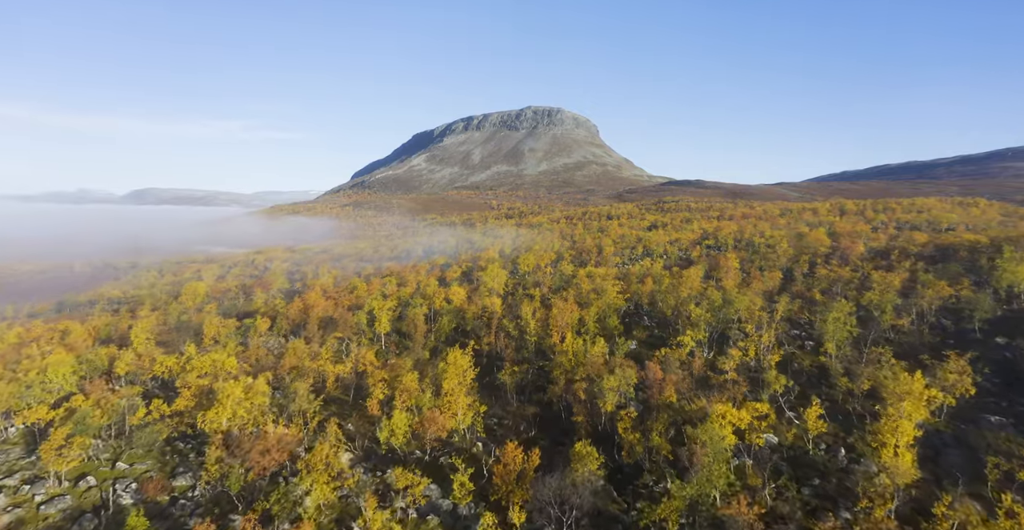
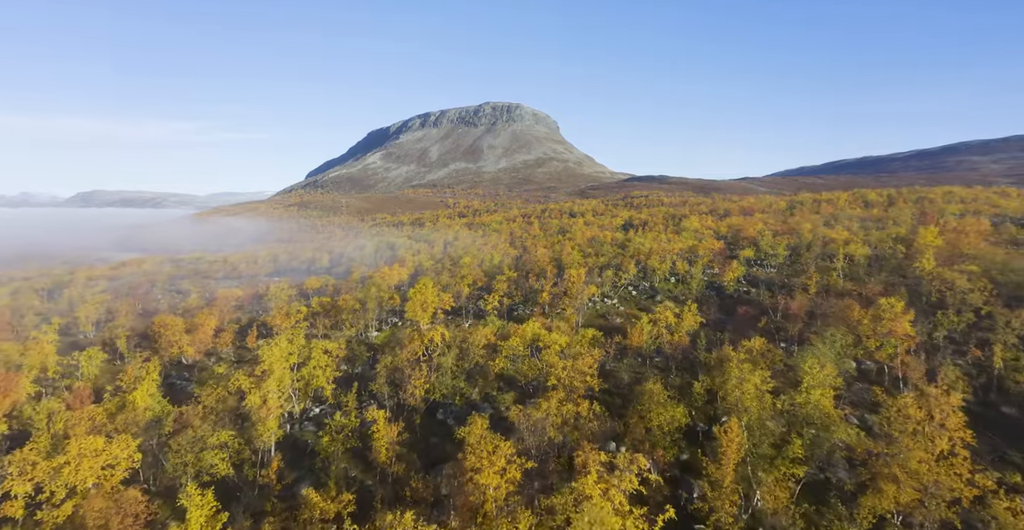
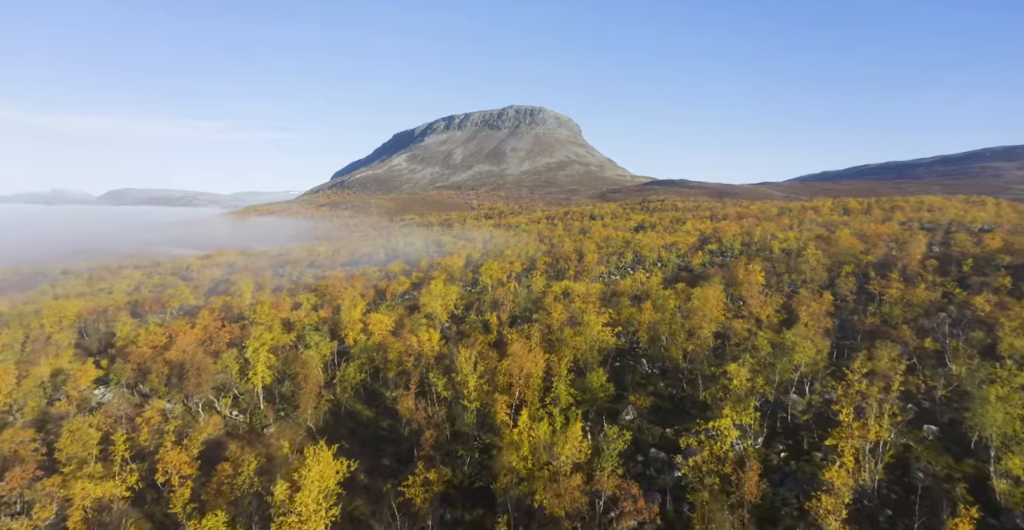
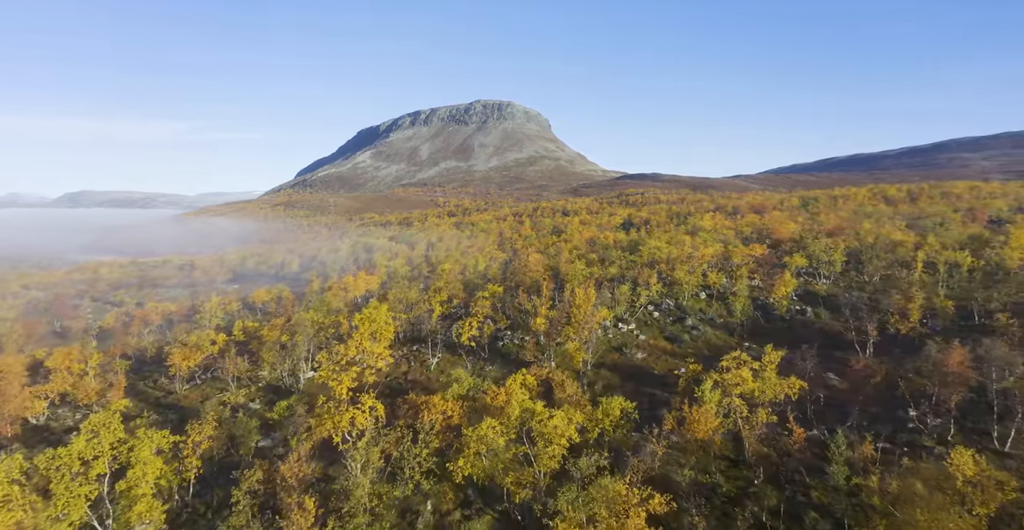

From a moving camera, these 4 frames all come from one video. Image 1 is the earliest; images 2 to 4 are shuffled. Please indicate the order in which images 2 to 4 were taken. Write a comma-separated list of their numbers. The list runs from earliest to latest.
3, 2, 4
